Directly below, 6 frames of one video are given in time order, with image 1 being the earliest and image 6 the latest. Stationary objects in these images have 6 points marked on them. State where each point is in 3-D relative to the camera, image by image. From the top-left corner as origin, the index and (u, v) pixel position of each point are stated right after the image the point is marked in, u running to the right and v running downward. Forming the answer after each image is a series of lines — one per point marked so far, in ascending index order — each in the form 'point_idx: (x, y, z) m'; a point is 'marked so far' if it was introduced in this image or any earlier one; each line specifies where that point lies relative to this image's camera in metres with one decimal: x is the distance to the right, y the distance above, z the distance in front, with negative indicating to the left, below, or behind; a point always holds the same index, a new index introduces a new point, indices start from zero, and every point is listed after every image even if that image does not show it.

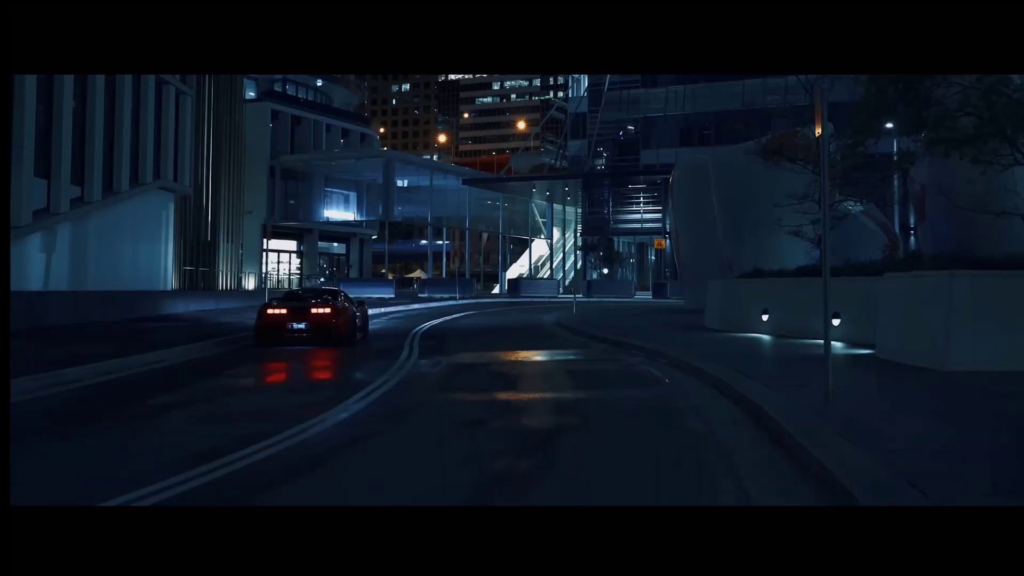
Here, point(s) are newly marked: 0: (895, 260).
0: (+7.1, +0.5, +19.7) m
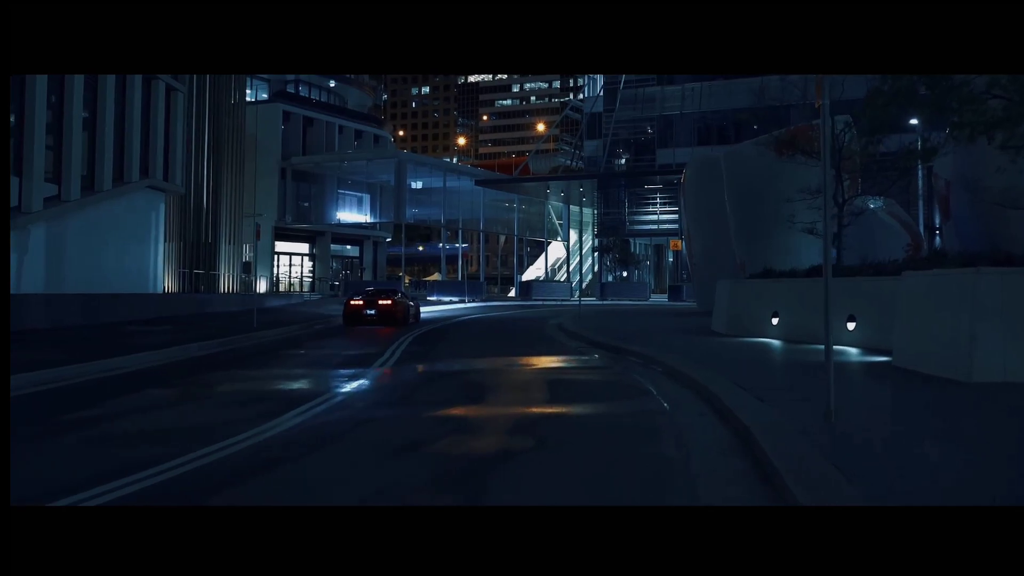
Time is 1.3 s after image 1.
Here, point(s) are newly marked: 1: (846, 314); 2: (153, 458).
0: (+6.9, +0.5, +18.1) m
1: (+5.3, -0.5, +17.1) m
2: (-3.1, -1.4, +9.1) m
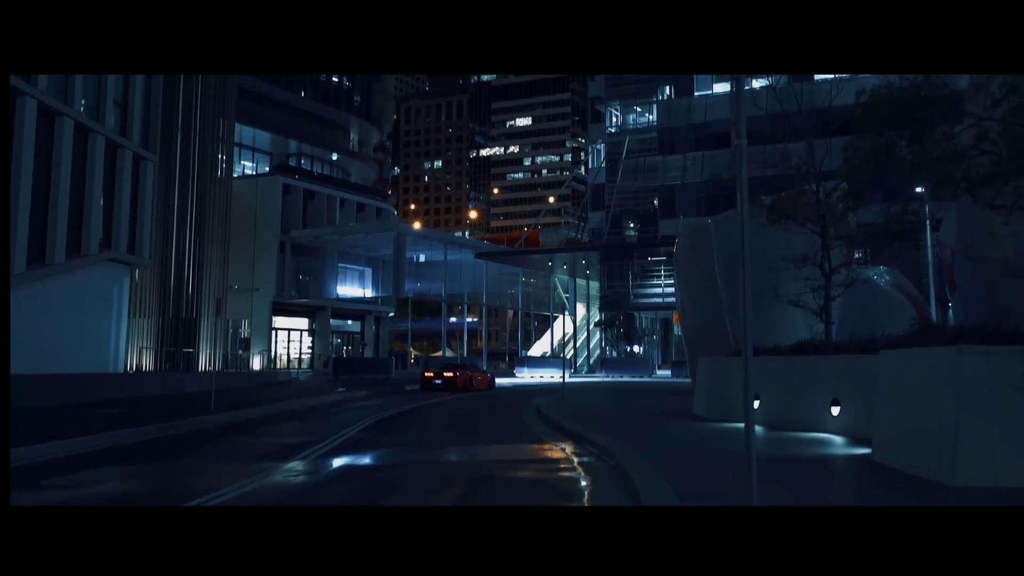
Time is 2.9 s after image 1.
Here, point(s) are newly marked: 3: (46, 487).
0: (+6.1, -0.7, +16.4) m
1: (+4.6, -1.6, +15.3) m
2: (-4.0, -2.1, +7.4) m
3: (-5.4, -2.3, +12.2) m
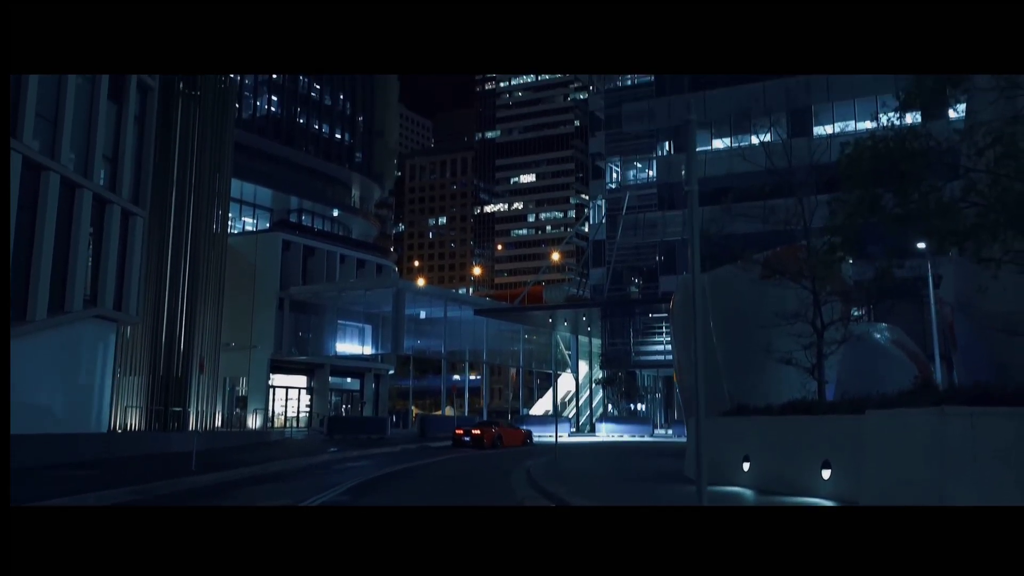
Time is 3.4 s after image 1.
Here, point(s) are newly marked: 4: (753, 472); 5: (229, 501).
0: (+5.8, -1.6, +15.7) m
1: (+4.2, -2.4, +14.7) m
2: (-4.4, -2.4, +6.8) m
3: (-5.7, -3.0, +11.6) m
4: (+3.8, -2.9, +16.7) m
5: (-5.0, -3.7, +18.5) m
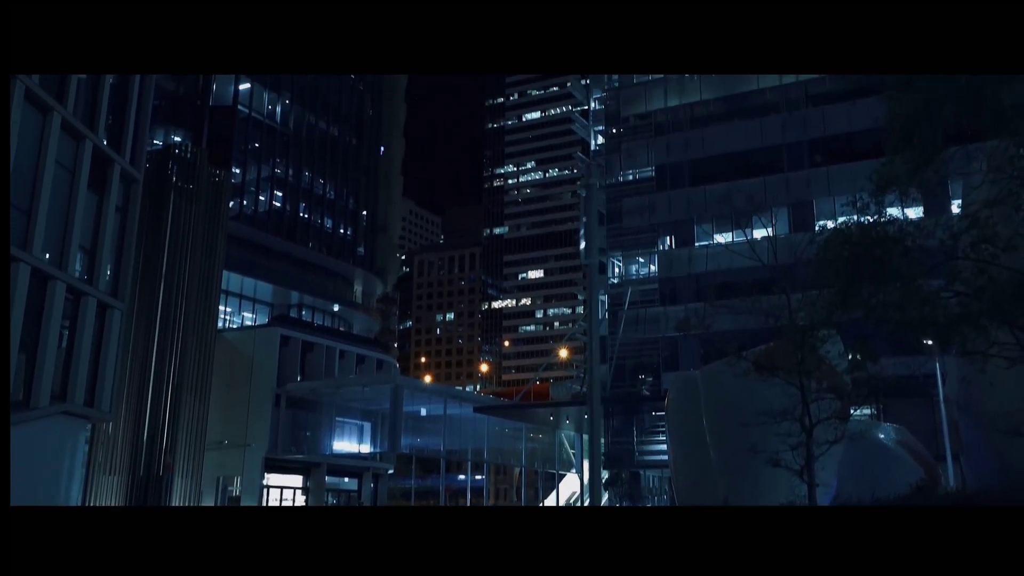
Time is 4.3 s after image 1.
0: (+5.3, -2.9, +14.4) m
1: (+3.7, -3.6, +13.3) m
2: (-5.1, -2.9, +5.6) m
3: (-6.3, -3.9, +10.3) m
4: (+3.3, -4.3, +15.3) m
5: (-5.5, -5.3, +17.1) m
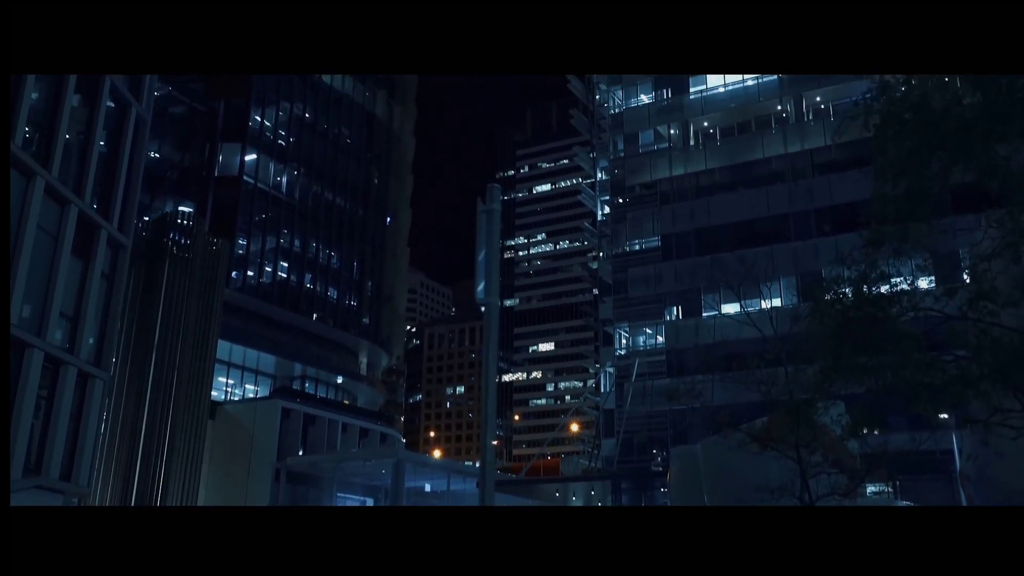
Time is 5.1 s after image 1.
0: (+4.9, -3.7, +13.2) m
1: (+3.3, -4.4, +12.0) m
2: (-5.6, -3.1, +4.5) m
3: (-6.8, -4.4, +9.2) m
4: (+2.9, -5.2, +13.9) m
5: (-5.8, -6.3, +15.8) m
